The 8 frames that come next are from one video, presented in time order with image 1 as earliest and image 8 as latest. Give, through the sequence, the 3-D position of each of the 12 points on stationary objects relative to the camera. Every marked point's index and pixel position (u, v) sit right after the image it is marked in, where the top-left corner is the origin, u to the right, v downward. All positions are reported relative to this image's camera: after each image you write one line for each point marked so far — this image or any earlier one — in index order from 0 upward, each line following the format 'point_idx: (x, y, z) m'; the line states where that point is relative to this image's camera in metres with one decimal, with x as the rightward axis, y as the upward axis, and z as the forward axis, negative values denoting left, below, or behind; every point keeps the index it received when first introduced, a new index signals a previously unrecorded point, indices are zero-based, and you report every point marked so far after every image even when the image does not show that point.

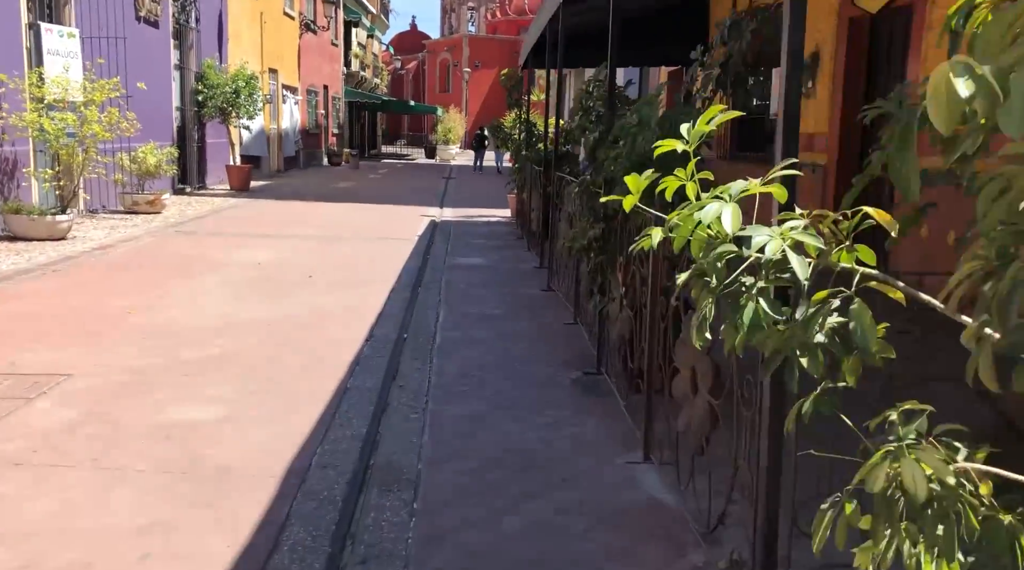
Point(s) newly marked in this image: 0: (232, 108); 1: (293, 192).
0: (-4.9, +3.1, +17.4) m
1: (-4.3, +1.8, +19.4) m
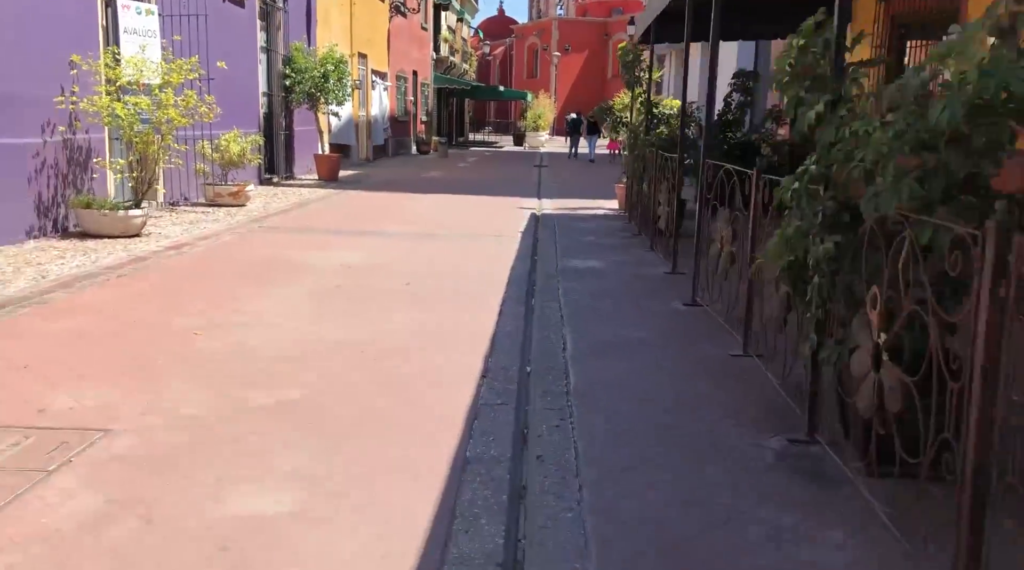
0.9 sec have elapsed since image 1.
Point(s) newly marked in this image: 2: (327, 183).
0: (-3.2, +3.2, +16.6) m
1: (-2.5, +1.9, +18.5) m
2: (-3.2, +1.8, +17.2) m
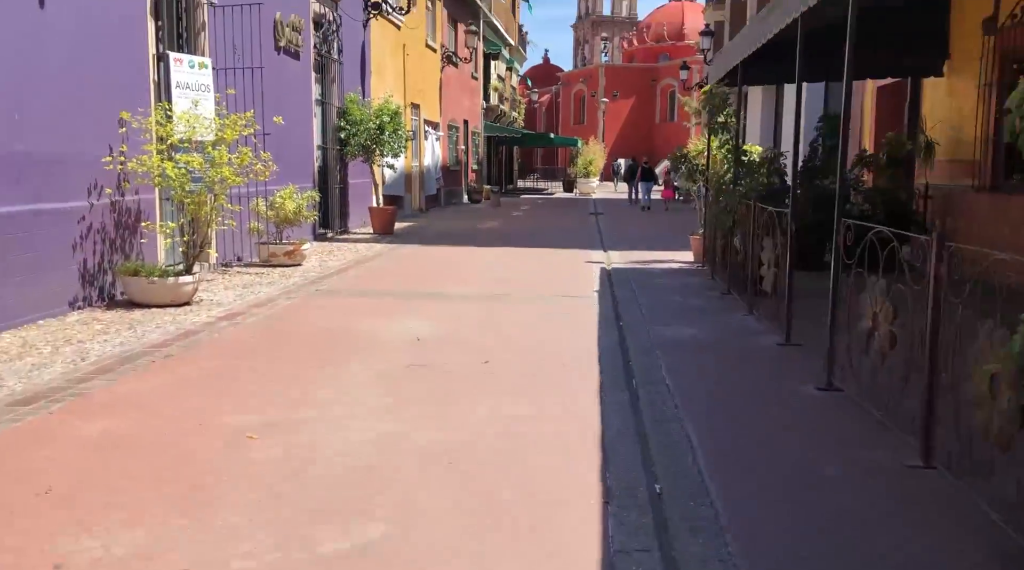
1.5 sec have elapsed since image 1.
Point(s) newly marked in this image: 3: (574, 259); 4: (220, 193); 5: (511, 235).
0: (-2.2, +2.3, +16.1) m
1: (-1.4, +0.9, +17.9) m
2: (-2.2, +0.8, +16.6) m
3: (+0.8, +0.3, +13.3) m
4: (-2.5, +0.8, +8.5) m
5: (-0.1, +0.9, +18.1) m
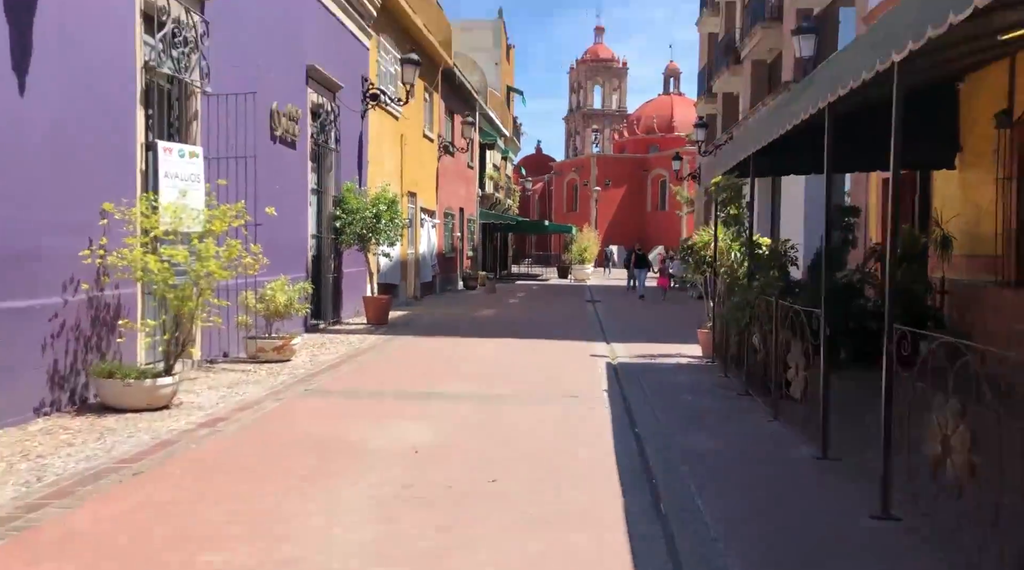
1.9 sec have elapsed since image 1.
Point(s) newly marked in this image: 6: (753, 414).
0: (-2.2, +0.8, +15.6) m
1: (-1.4, -0.7, +17.3) m
2: (-2.2, -0.7, +16.1) m
3: (+0.8, -0.9, +12.8) m
4: (-2.5, 0.0, +8.0) m
5: (-0.1, -0.7, +17.6) m
6: (+1.8, -1.0, +7.3) m
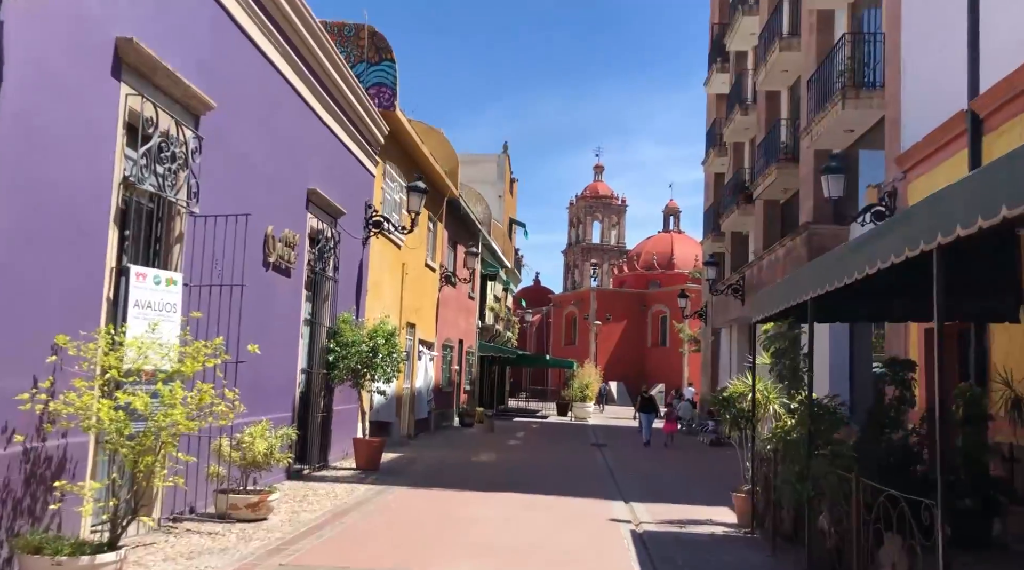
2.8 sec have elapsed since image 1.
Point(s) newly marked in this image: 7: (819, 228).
0: (-2.1, -1.2, +14.4) m
1: (-1.3, -3.0, +15.9) m
2: (-2.1, -2.8, +14.7) m
3: (+0.9, -2.6, +11.4) m
4: (-2.3, -1.0, +6.7) m
5: (0.0, -3.1, +16.2) m
6: (+1.9, -2.0, +5.9) m
7: (+5.5, +1.0, +17.9) m
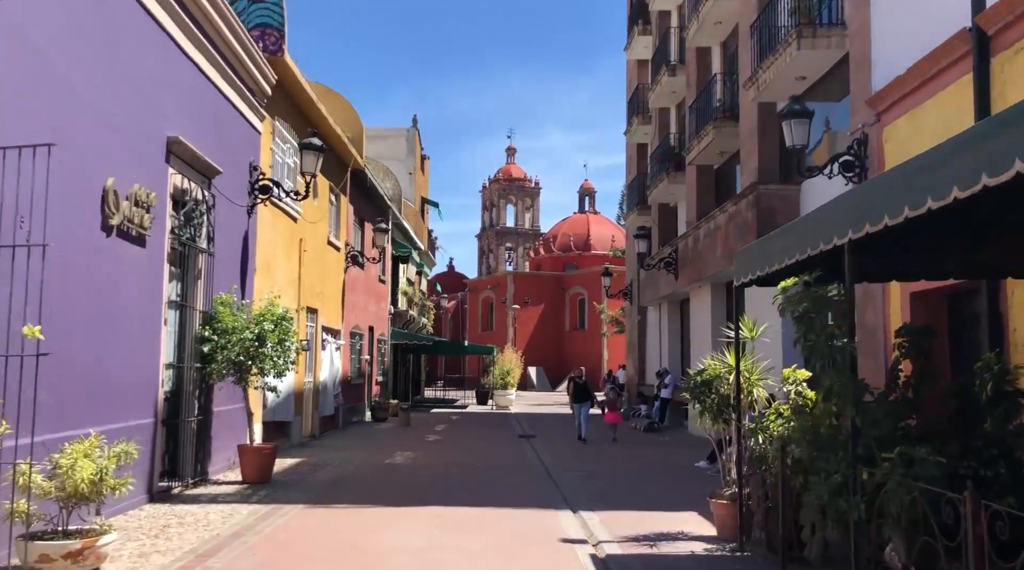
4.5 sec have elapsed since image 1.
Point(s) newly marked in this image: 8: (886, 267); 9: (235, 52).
0: (-3.1, -0.9, +11.8) m
1: (-2.4, -2.6, +13.4) m
2: (-3.1, -2.5, +12.1) m
3: (+0.2, -2.3, +9.1) m
4: (-2.6, -0.8, +4.1) m
5: (-1.1, -2.7, +13.7) m
6: (+1.6, -1.7, +3.7) m
7: (+4.1, +1.5, +15.9) m
8: (+3.0, +0.2, +7.9) m
9: (-3.7, +3.1, +13.1) m
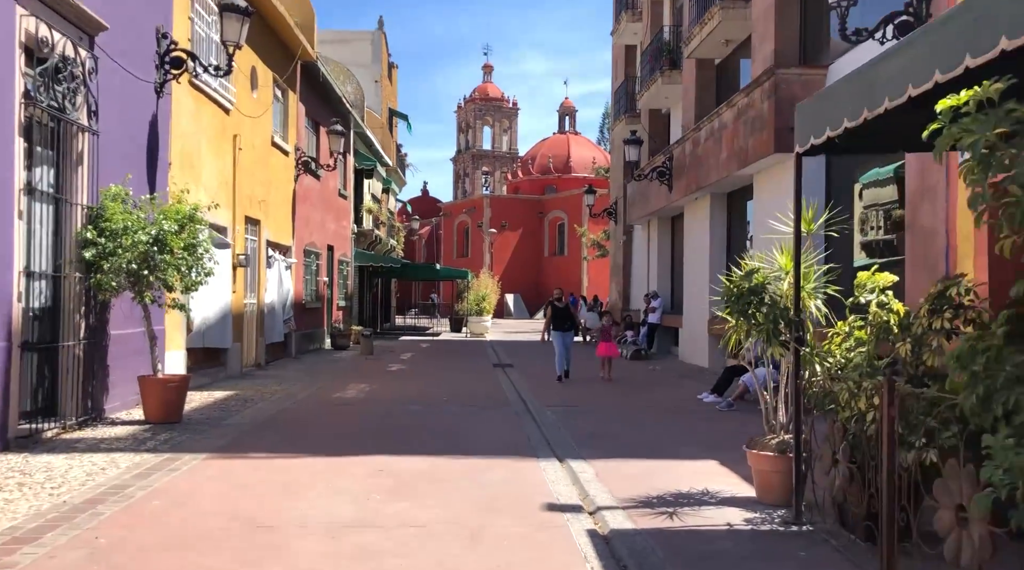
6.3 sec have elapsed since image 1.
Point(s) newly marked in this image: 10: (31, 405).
0: (-3.4, +0.1, +9.2) m
1: (-2.8, -1.5, +10.9) m
2: (-3.4, -1.4, +9.6) m
3: (0.0, -1.4, +6.7) m
4: (-2.7, -0.3, +1.6) m
5: (-1.5, -1.5, +11.3) m
6: (+1.5, -1.2, +1.3) m
7: (+3.7, +2.8, +13.3) m
8: (+2.8, +0.9, +5.4) m
9: (-4.0, +4.2, +10.2) m
10: (-4.3, -1.1, +8.9) m
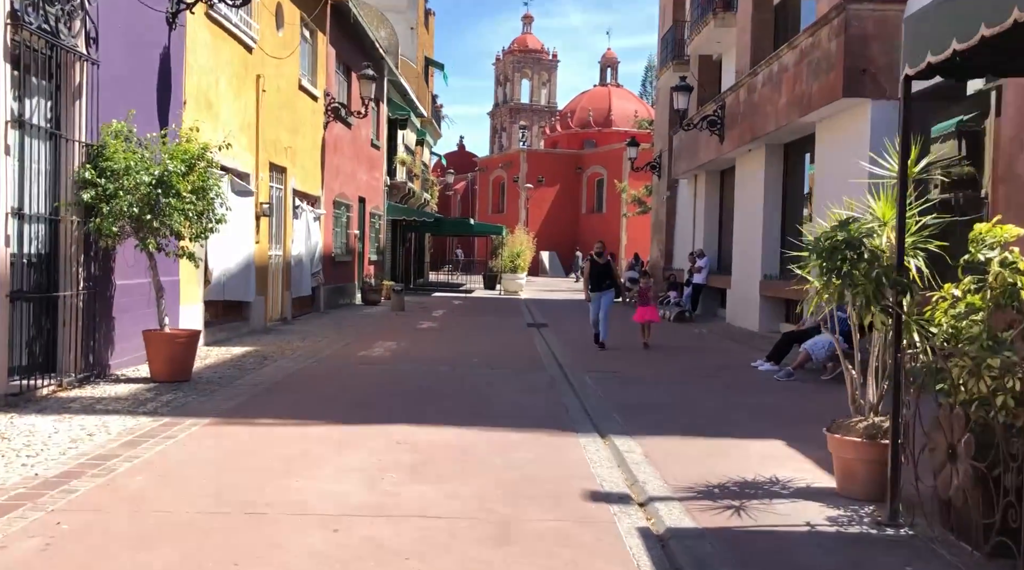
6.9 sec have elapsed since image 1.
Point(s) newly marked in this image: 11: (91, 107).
0: (-3.0, +0.6, +8.4) m
1: (-2.4, -0.9, +10.1) m
2: (-3.1, -0.9, +8.8) m
3: (+0.2, -1.1, +5.8) m
4: (-2.7, -0.2, +0.7) m
5: (-1.1, -1.0, +10.5) m
6: (+1.6, -1.2, +0.4) m
7: (+4.2, +3.3, +12.1) m
8: (+3.0, +1.1, +4.3) m
9: (-3.5, +4.7, +9.2) m
10: (-4.0, -0.6, +8.1) m
11: (-3.7, +1.6, +8.7) m
